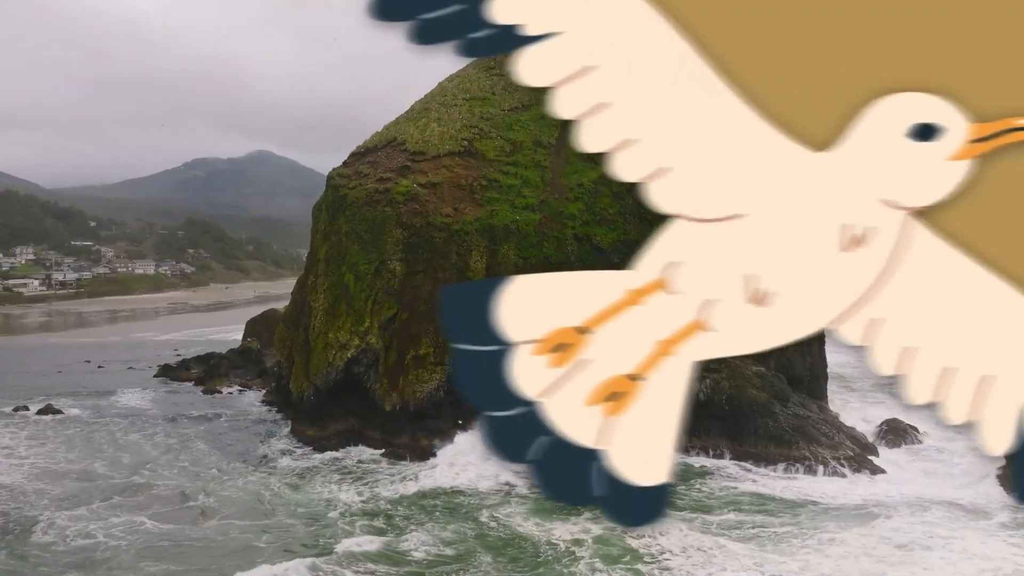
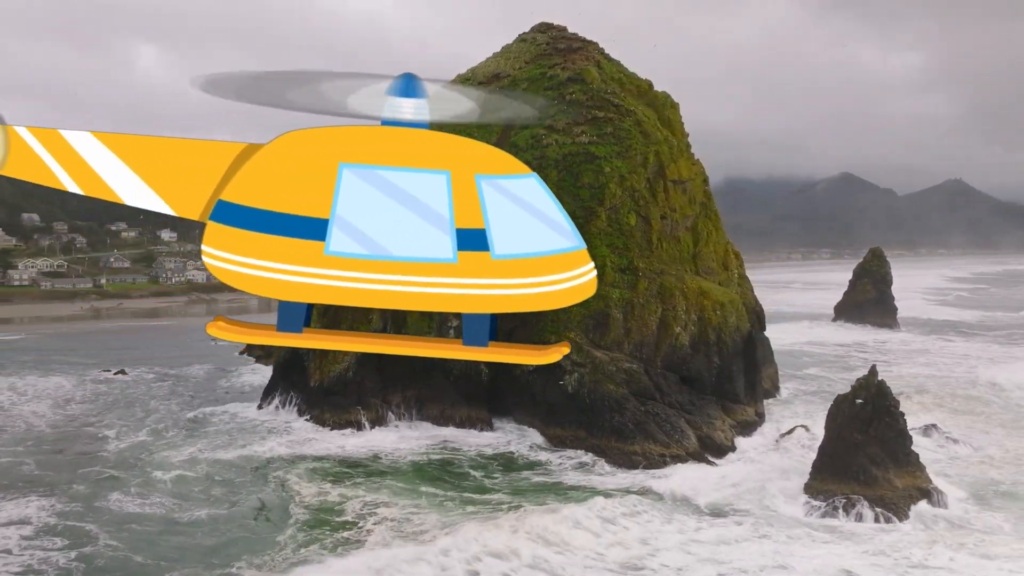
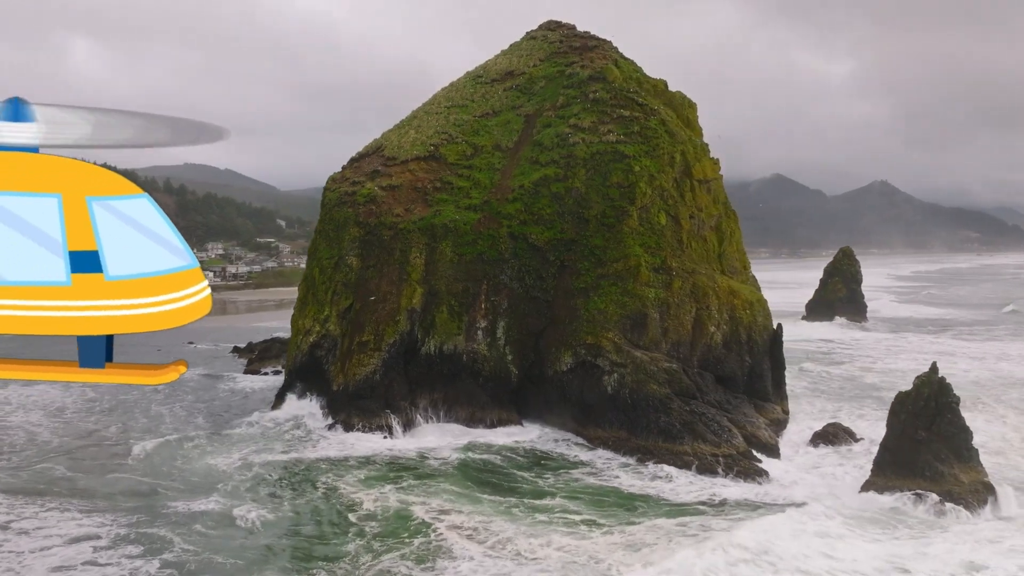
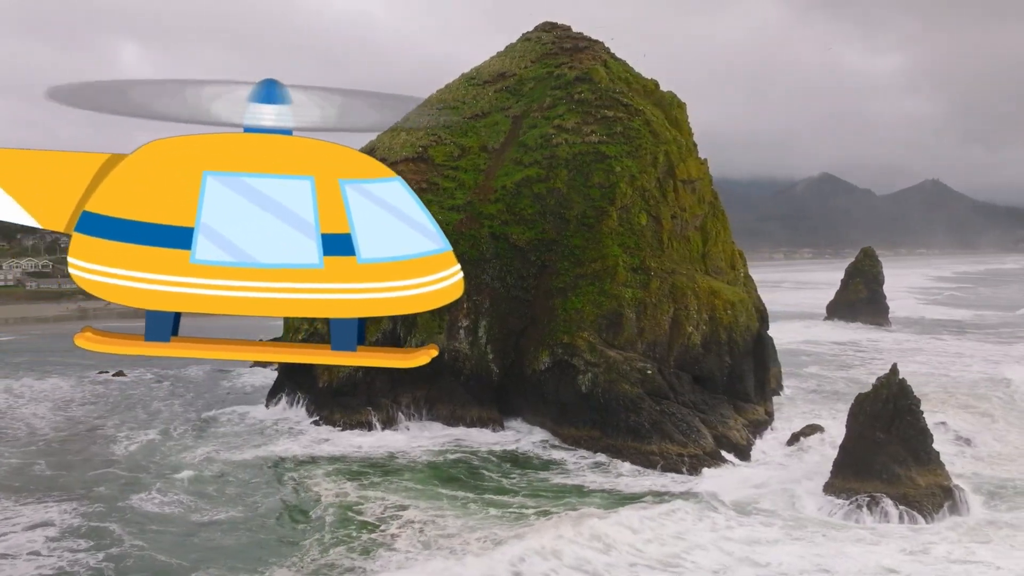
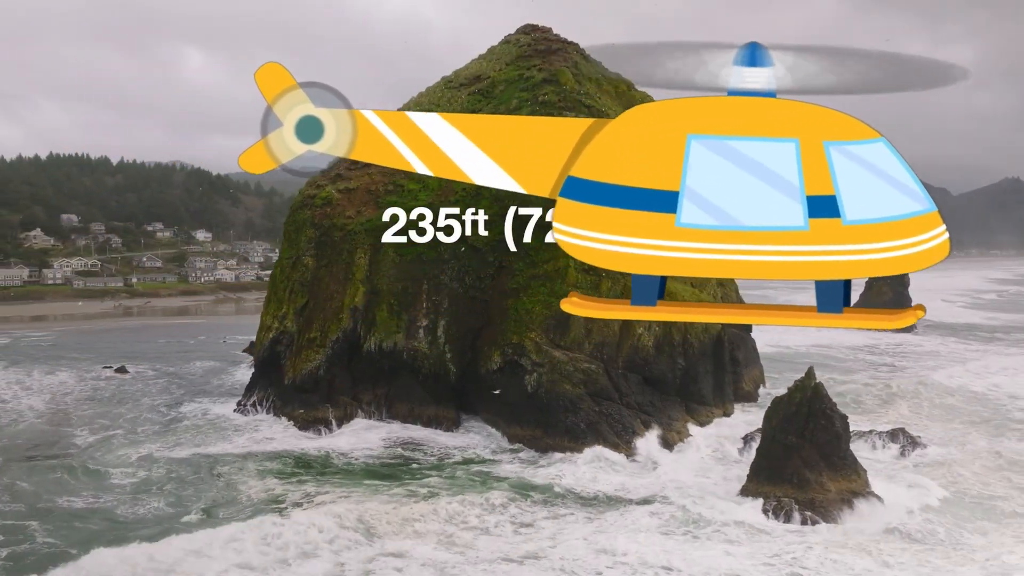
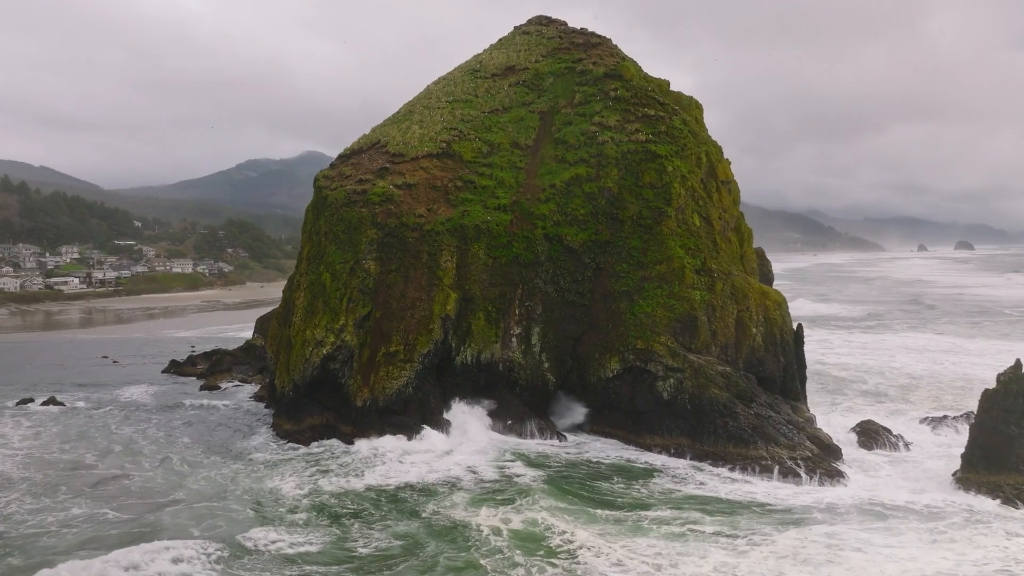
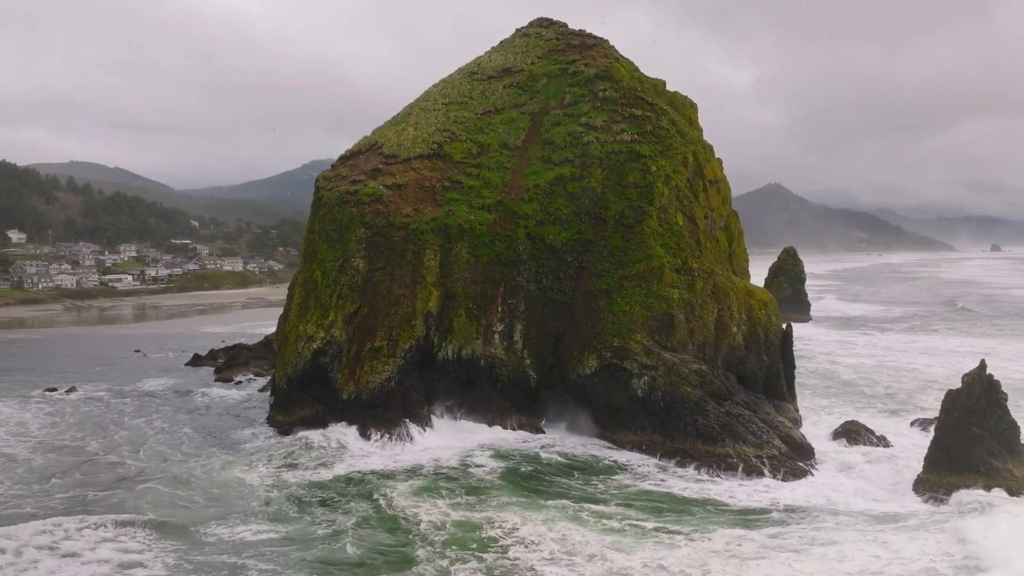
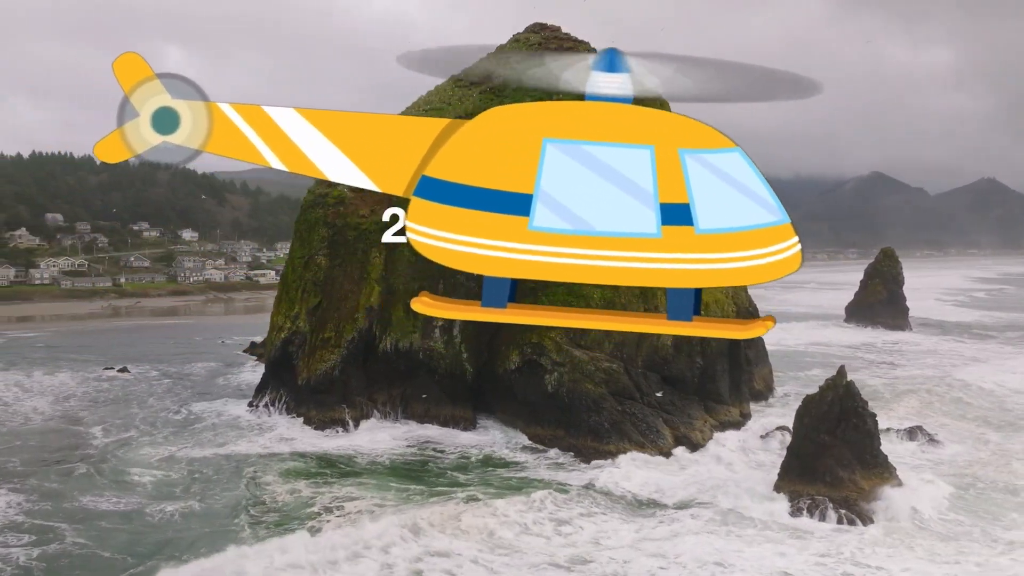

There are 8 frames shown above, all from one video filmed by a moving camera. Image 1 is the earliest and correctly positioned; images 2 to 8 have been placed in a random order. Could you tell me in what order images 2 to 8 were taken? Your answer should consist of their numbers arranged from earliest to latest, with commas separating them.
6, 7, 3, 4, 2, 8, 5
